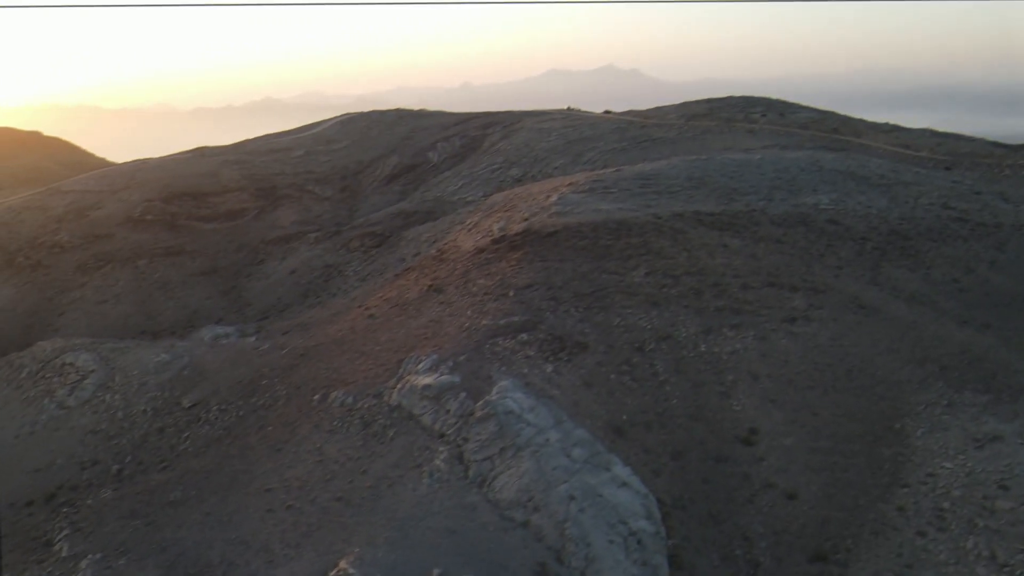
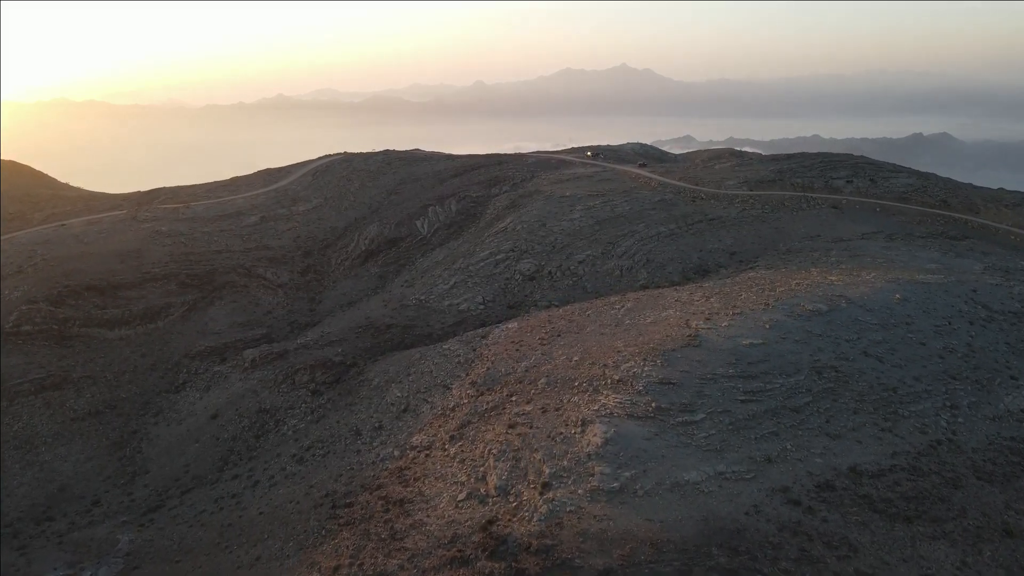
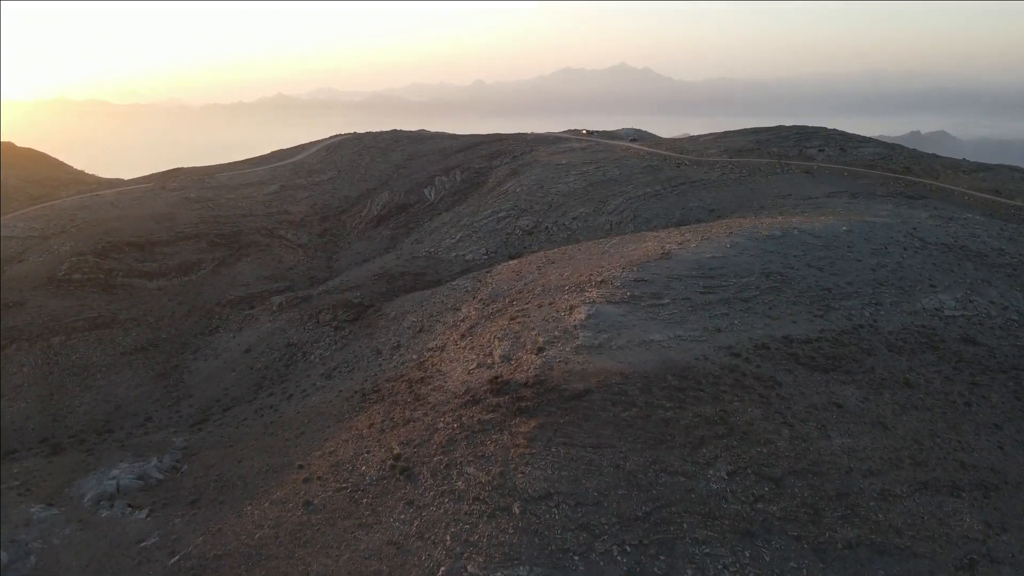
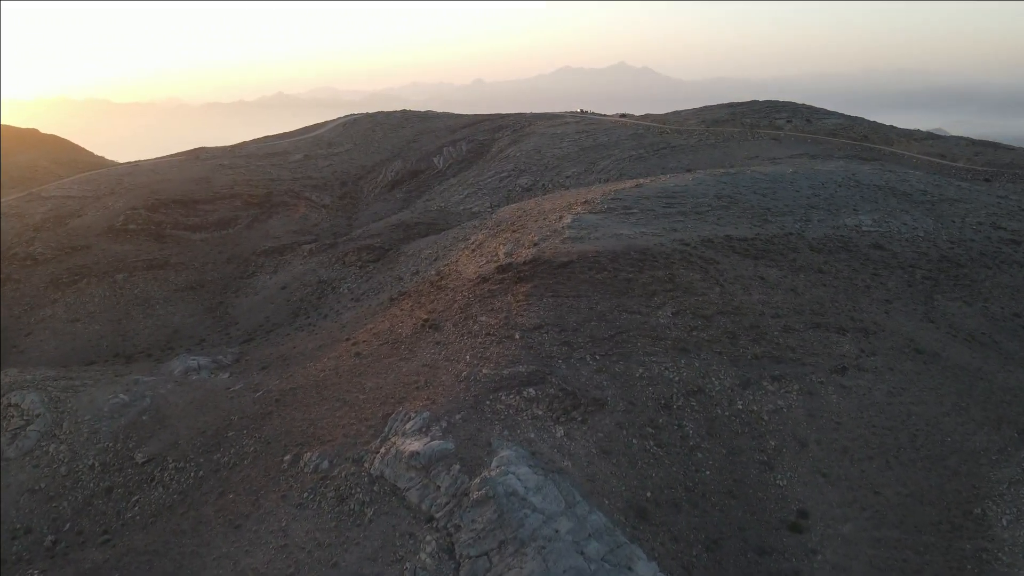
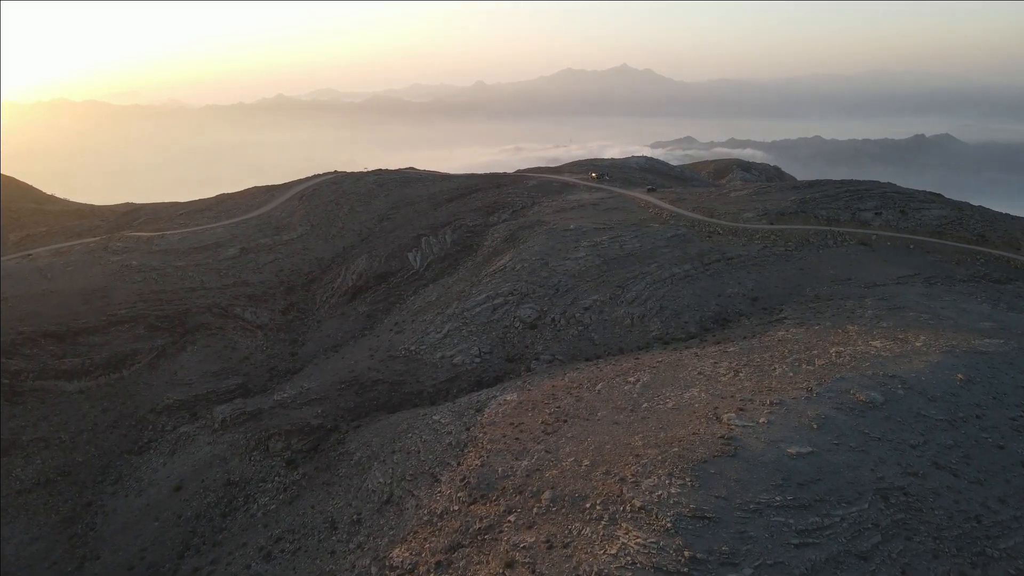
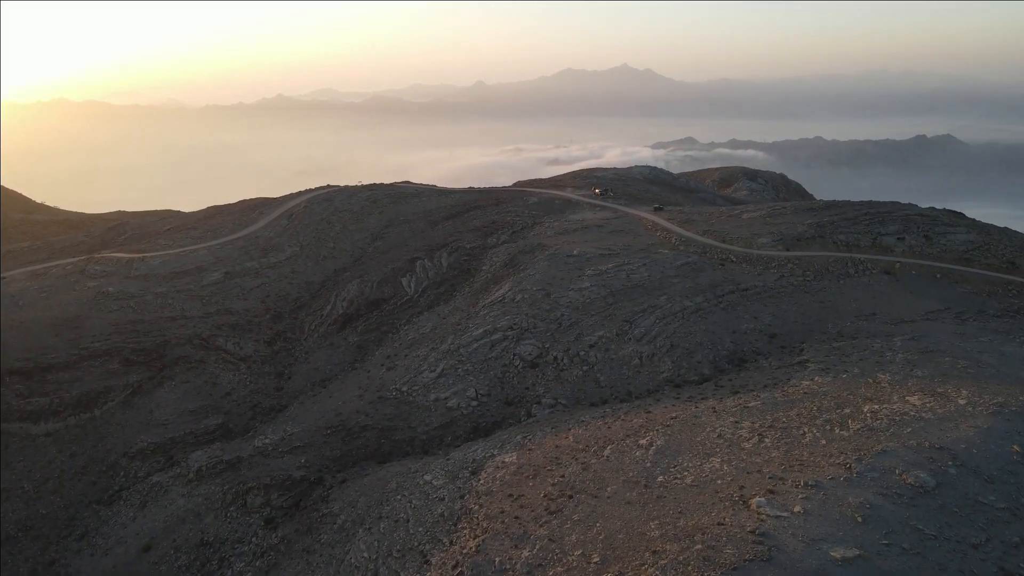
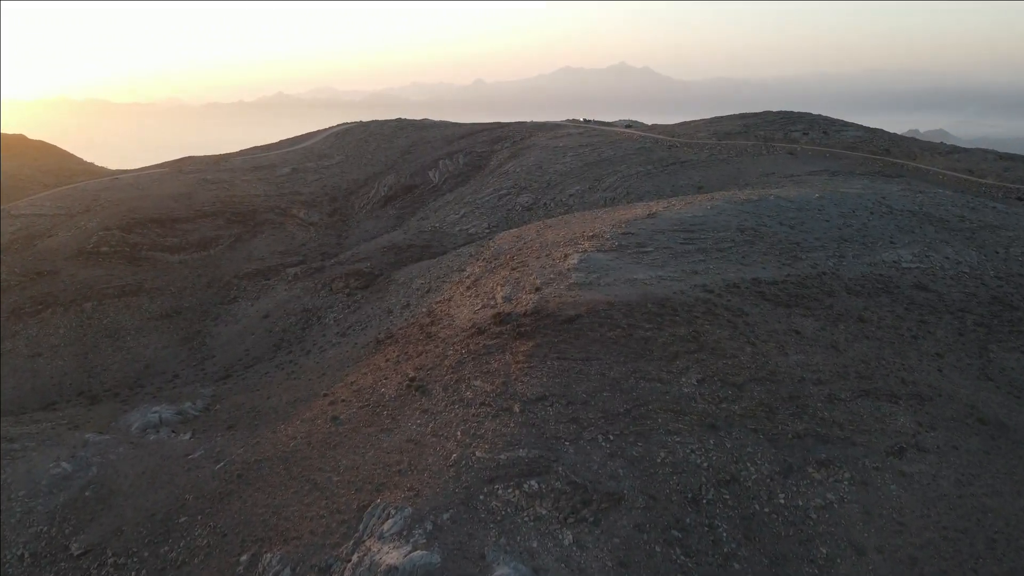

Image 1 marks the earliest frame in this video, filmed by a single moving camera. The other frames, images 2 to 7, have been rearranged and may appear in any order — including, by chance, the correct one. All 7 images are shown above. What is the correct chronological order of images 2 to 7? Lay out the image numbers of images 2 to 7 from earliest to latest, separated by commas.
4, 7, 3, 2, 5, 6
